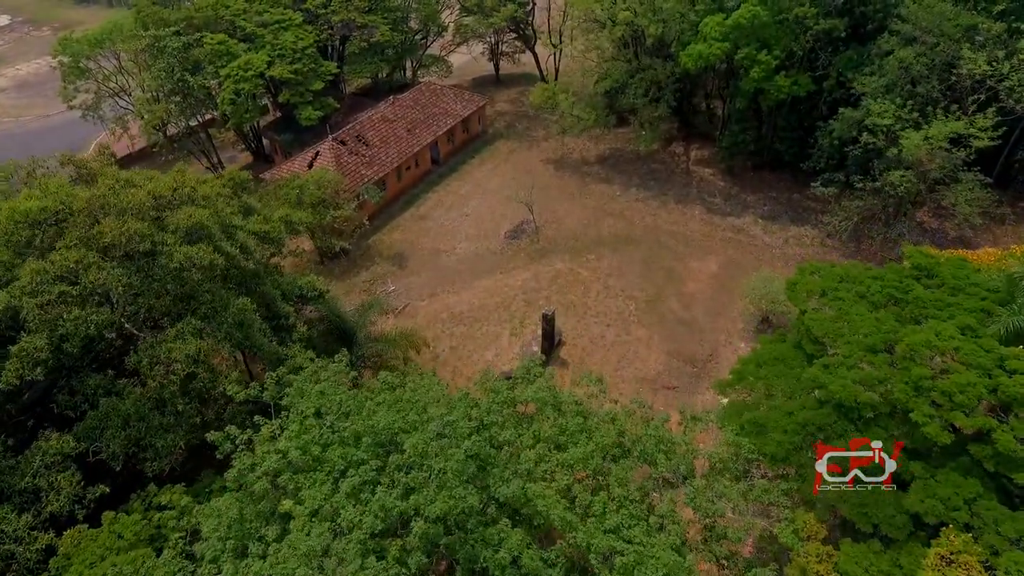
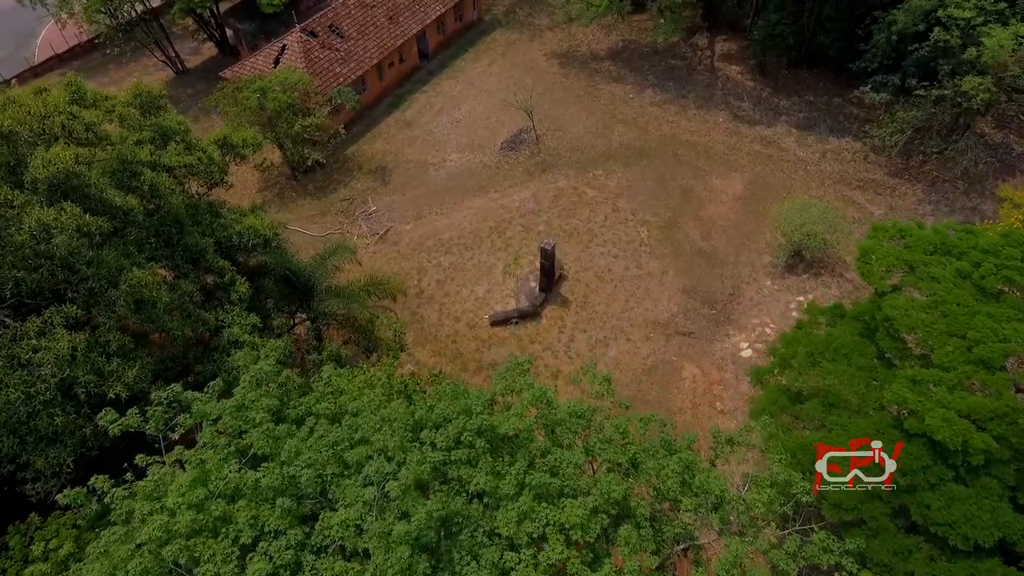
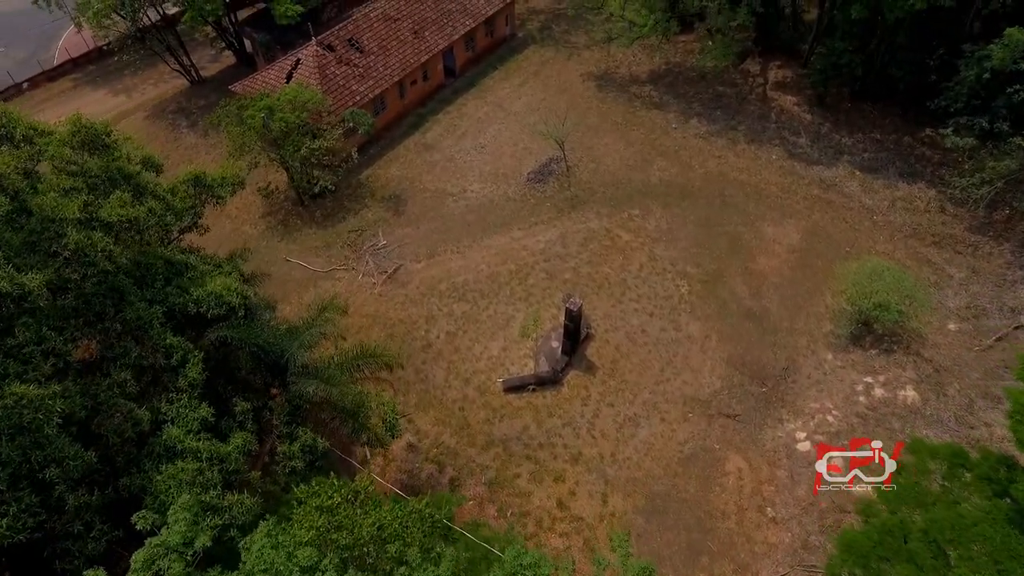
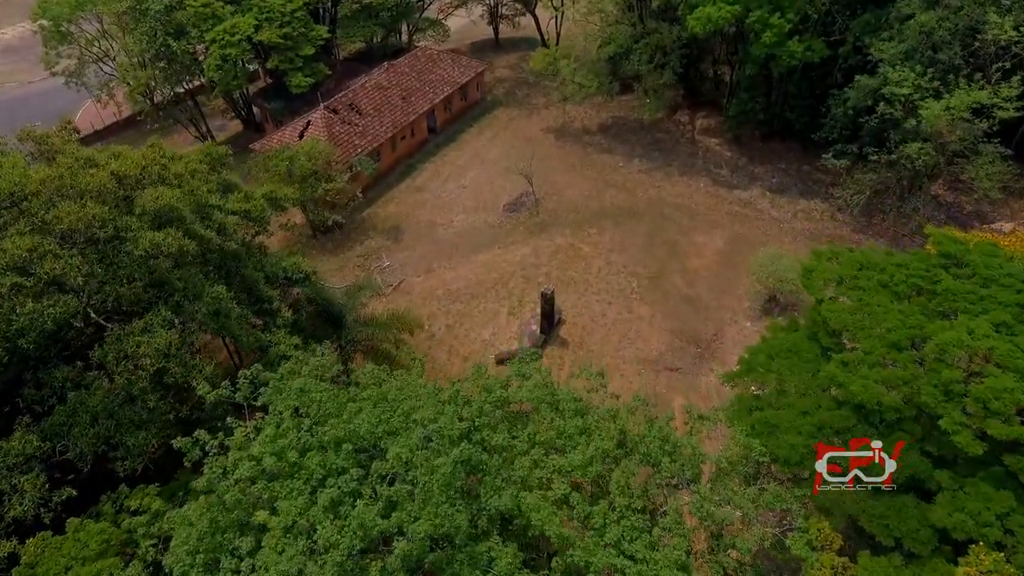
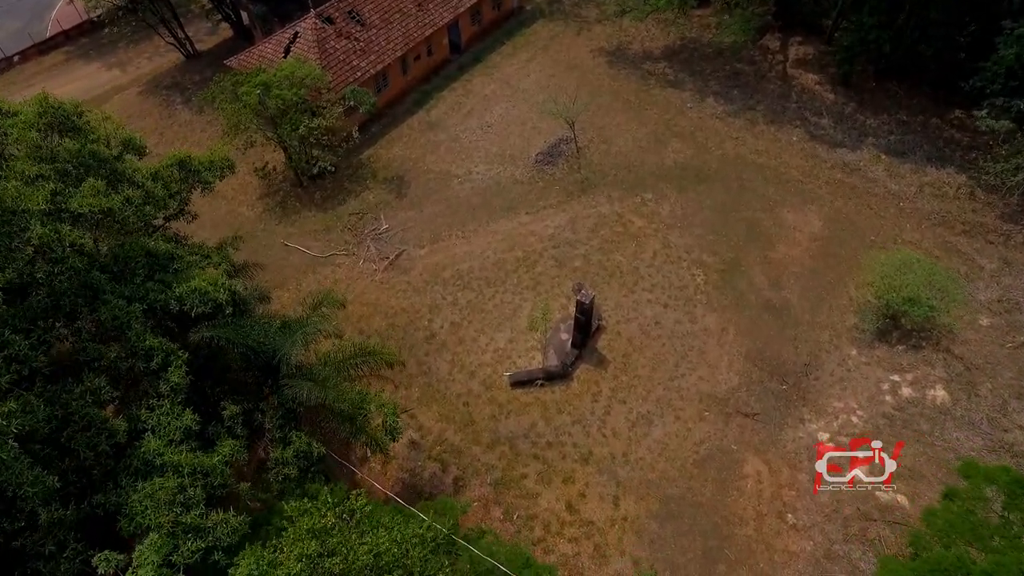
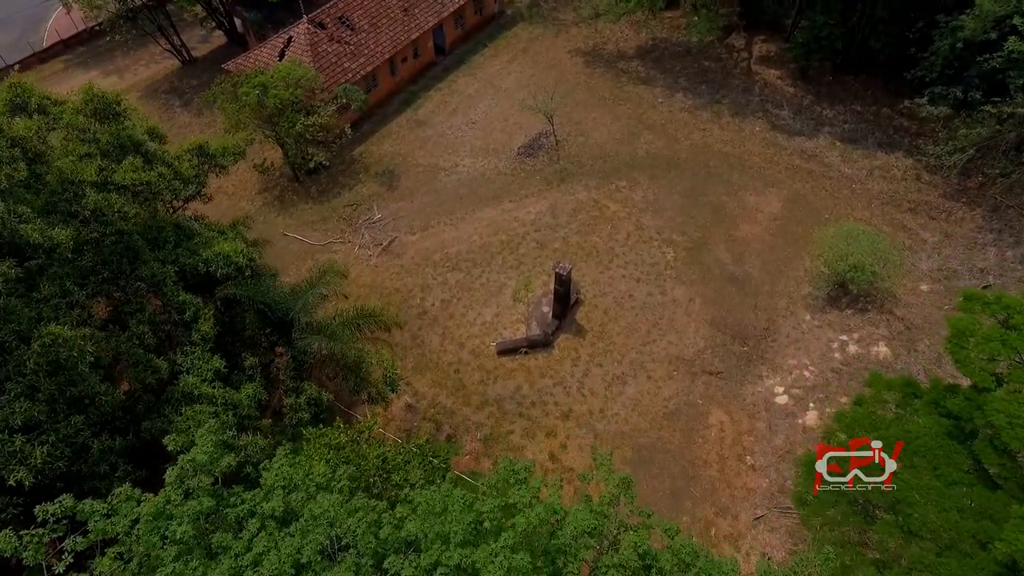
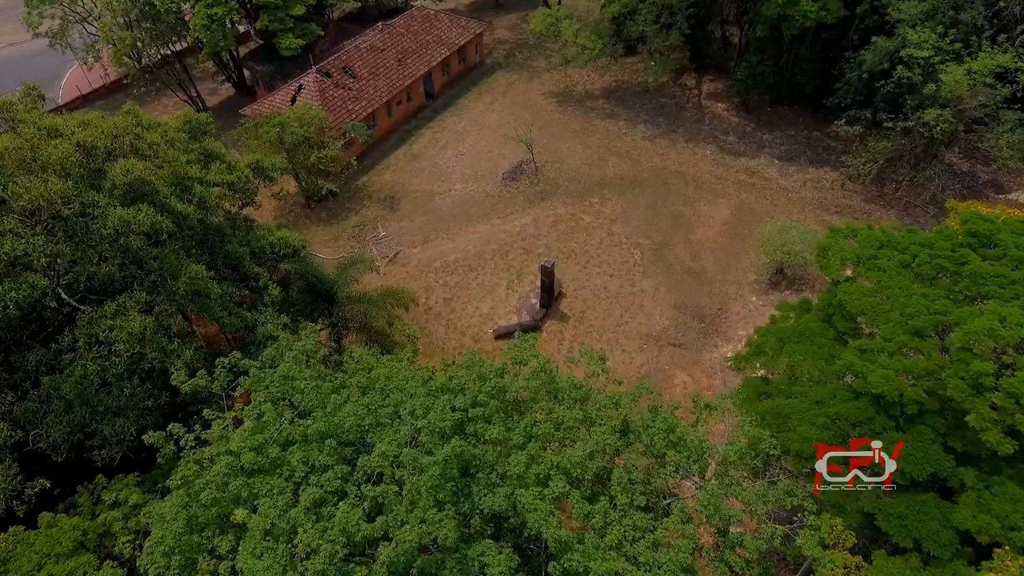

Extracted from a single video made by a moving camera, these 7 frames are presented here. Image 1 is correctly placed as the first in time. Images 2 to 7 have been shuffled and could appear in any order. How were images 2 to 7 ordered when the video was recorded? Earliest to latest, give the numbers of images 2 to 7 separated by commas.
4, 7, 2, 6, 3, 5
